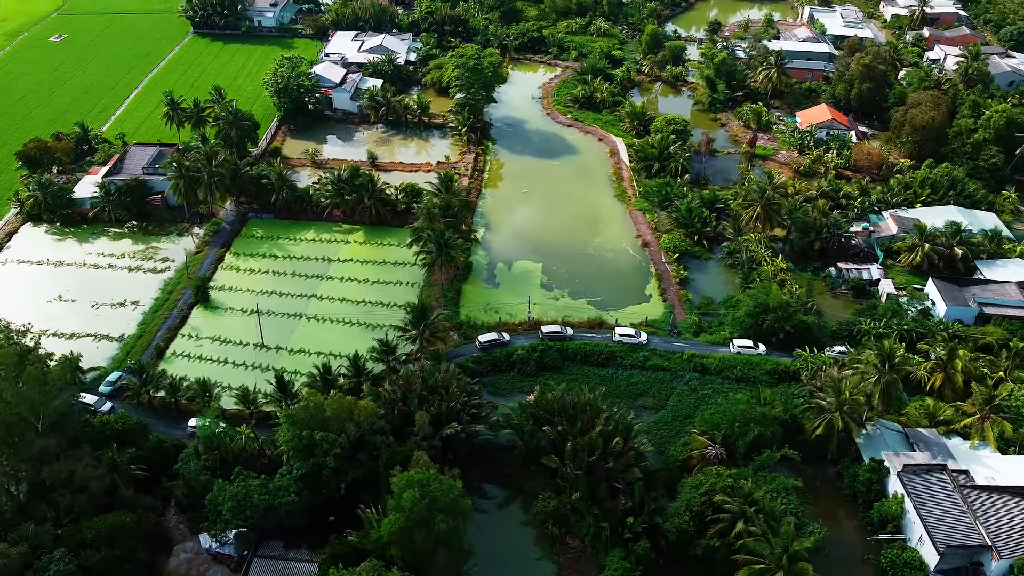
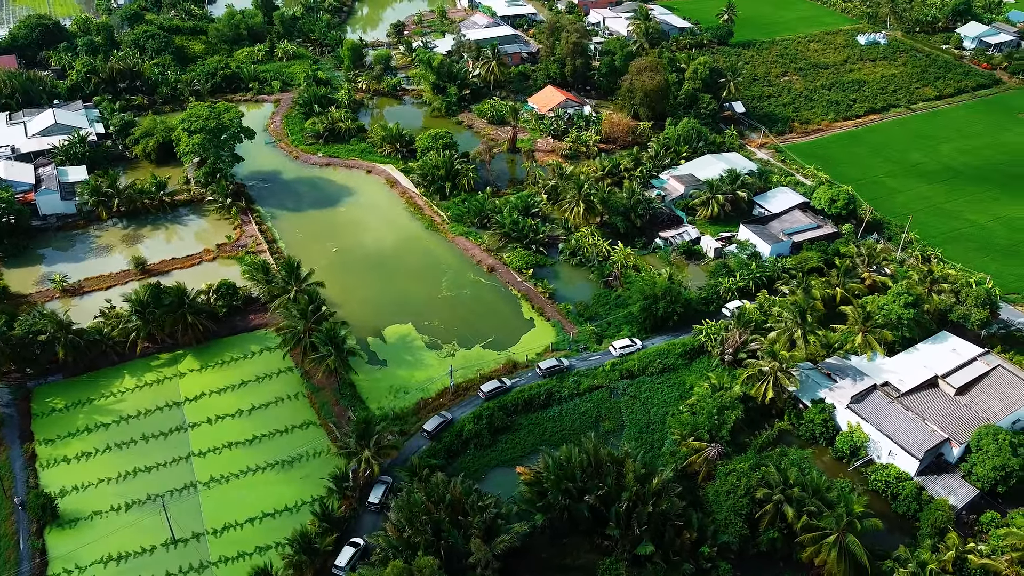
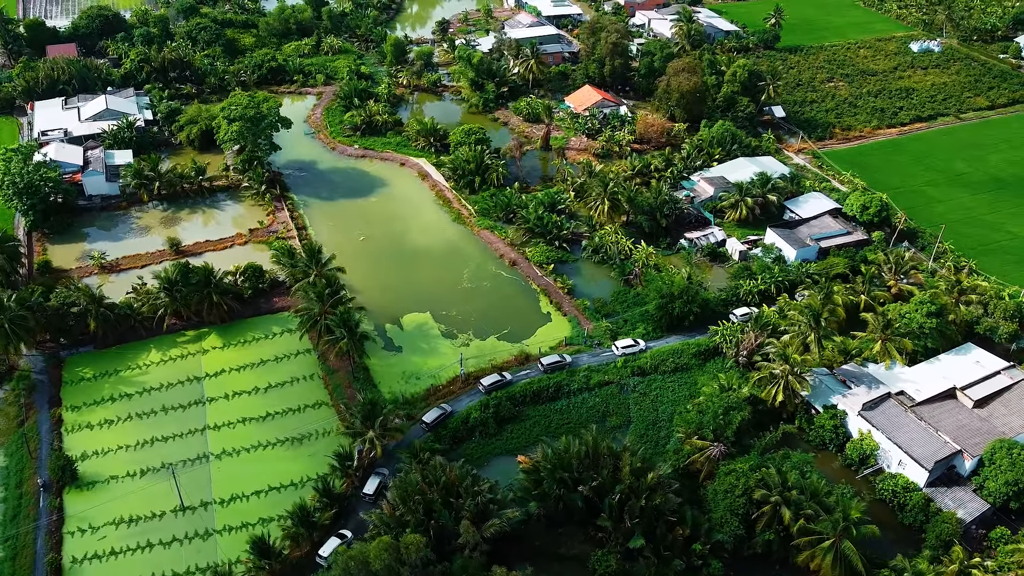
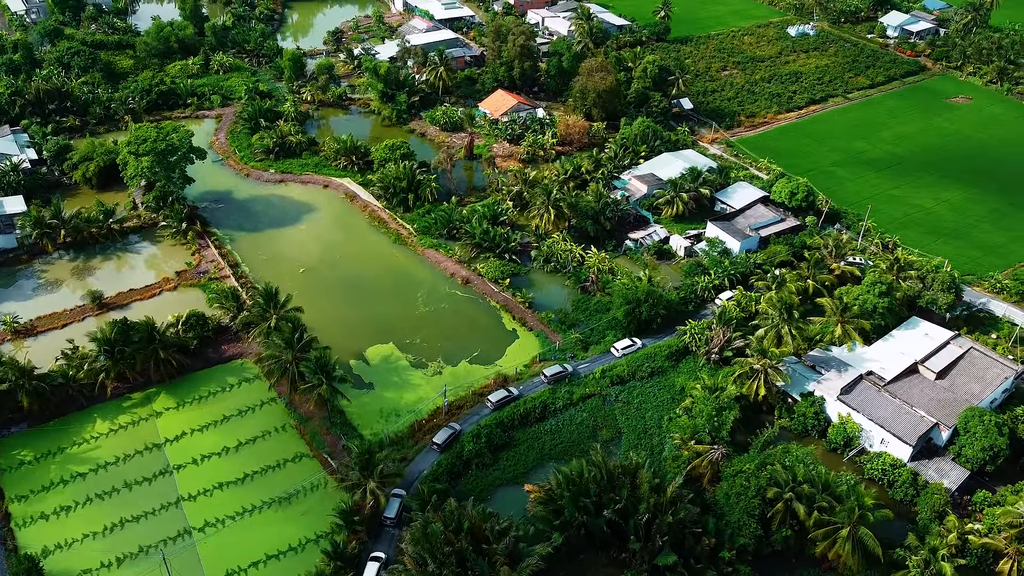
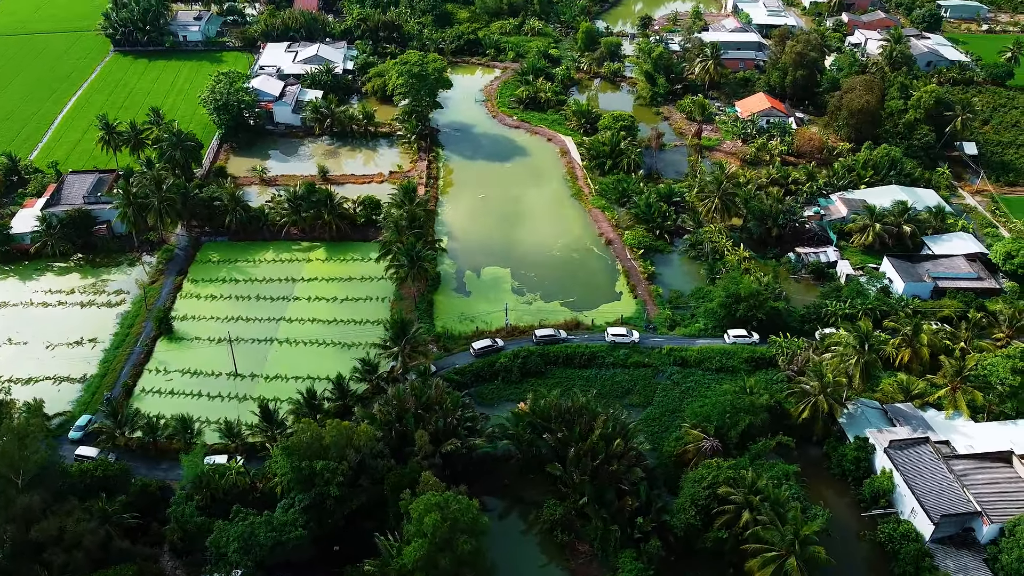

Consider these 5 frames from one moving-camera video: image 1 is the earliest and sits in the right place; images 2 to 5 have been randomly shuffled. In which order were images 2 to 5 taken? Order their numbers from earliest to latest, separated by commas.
5, 3, 2, 4
